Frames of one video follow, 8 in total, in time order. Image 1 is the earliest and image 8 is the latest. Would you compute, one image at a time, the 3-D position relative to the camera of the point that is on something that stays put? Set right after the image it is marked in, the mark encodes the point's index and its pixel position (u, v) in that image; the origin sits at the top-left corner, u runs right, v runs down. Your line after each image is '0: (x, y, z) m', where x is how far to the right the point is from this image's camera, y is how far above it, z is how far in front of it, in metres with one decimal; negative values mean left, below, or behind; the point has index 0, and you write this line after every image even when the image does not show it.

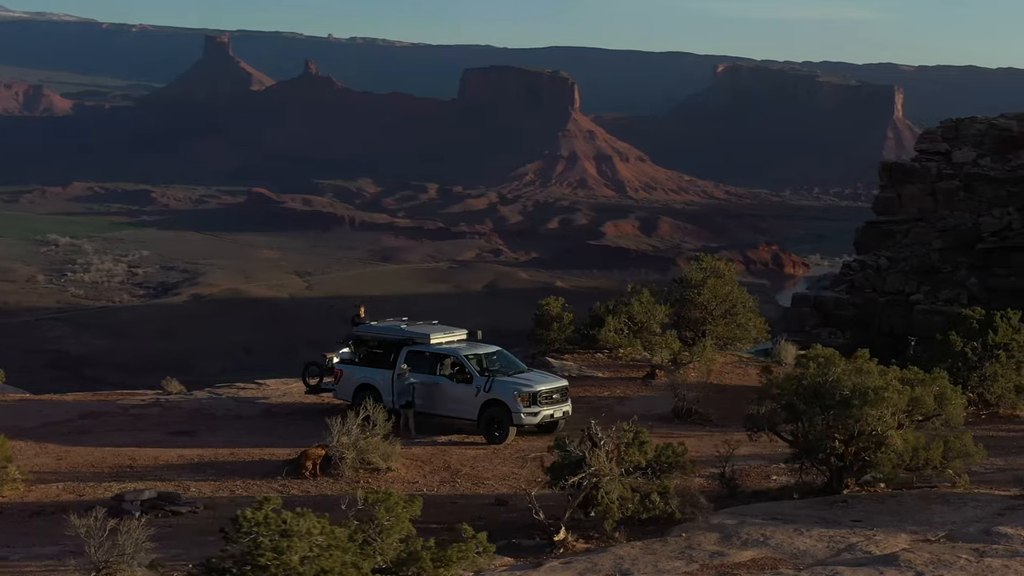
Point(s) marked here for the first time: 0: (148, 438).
0: (-2.9, -1.2, +14.3) m
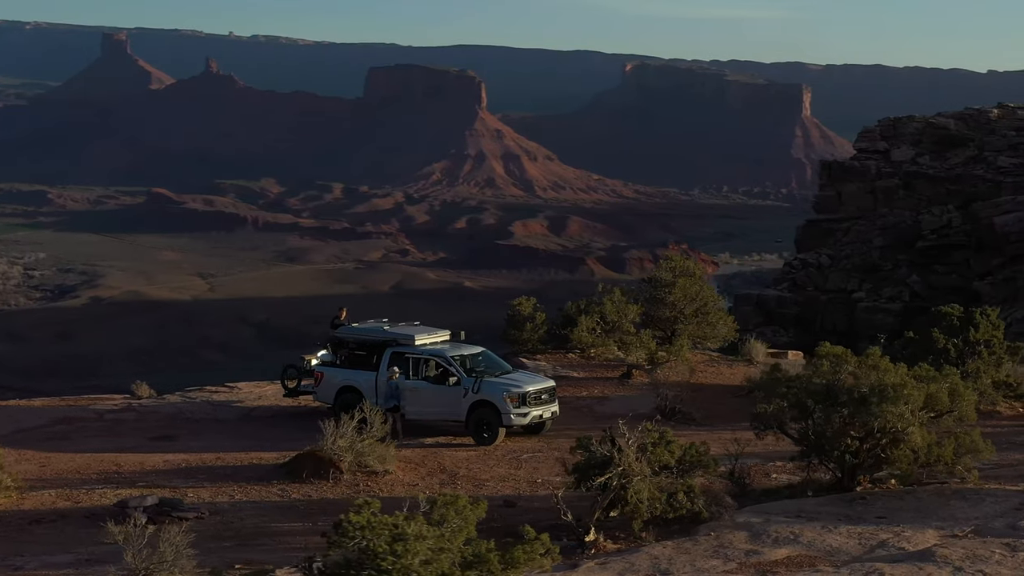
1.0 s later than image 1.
0: (-3.0, -1.2, +14.1) m
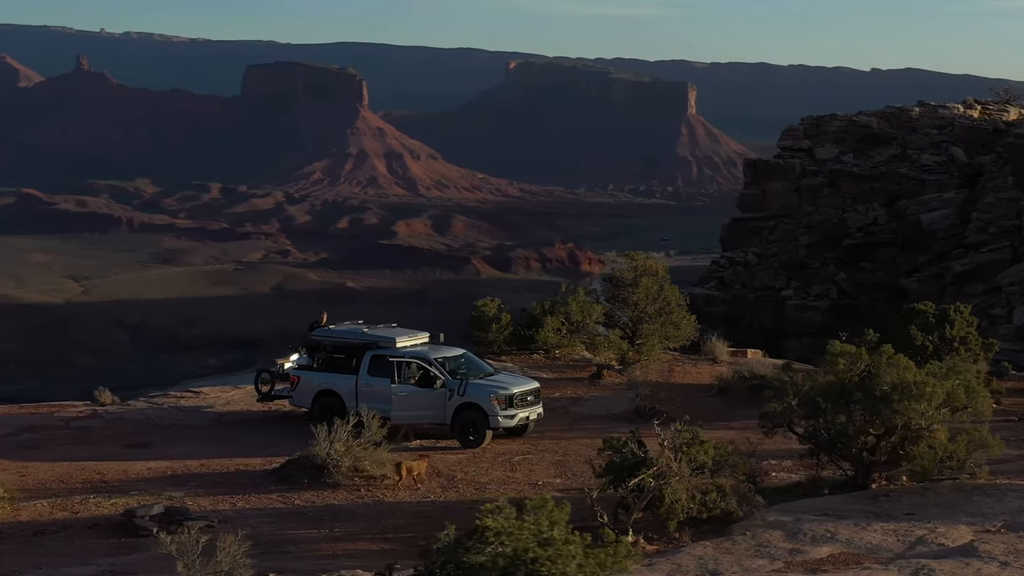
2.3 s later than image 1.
0: (-3.2, -1.2, +13.8) m
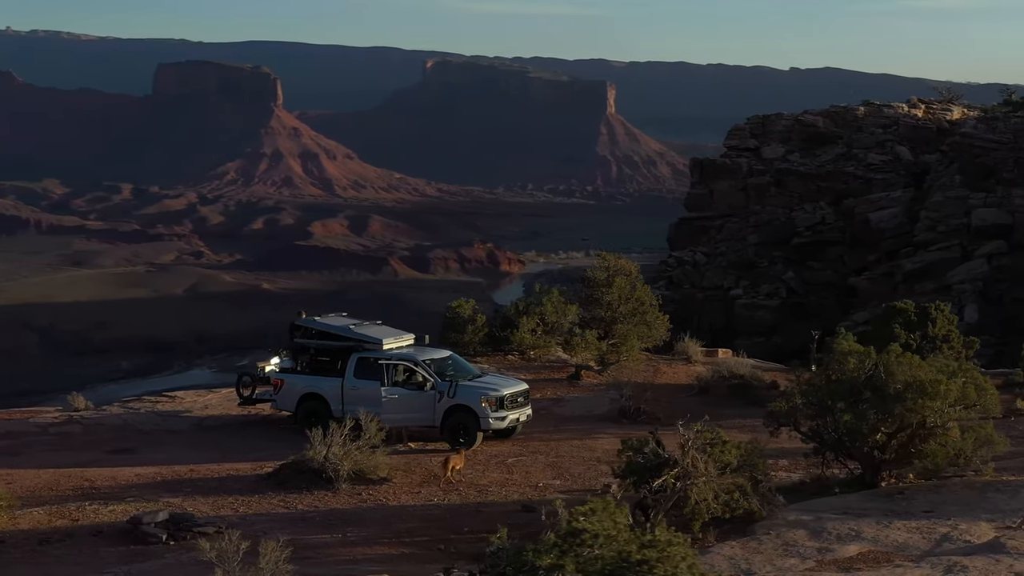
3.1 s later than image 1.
0: (-3.2, -1.3, +13.7) m
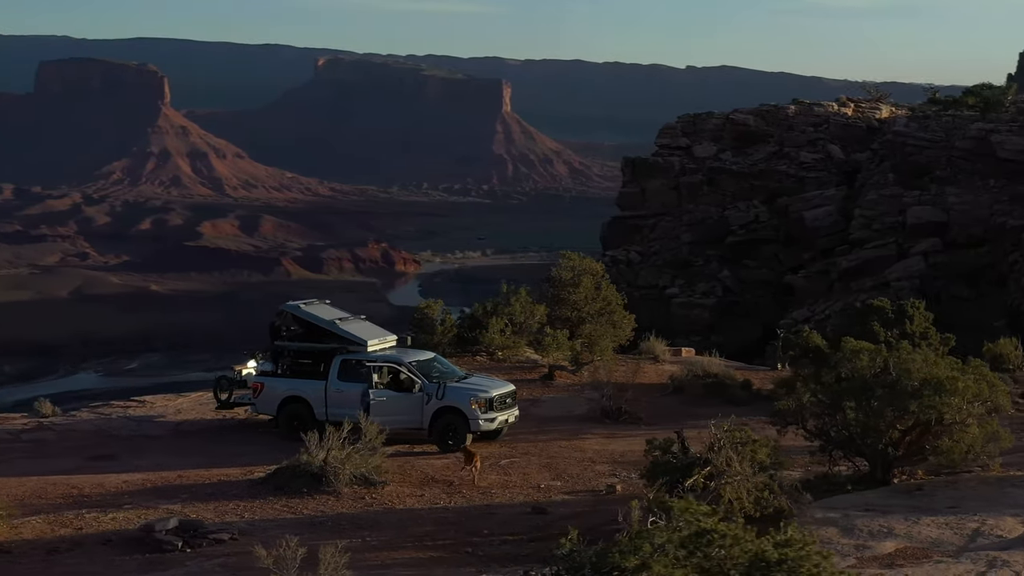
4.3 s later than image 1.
0: (-3.3, -1.3, +13.4) m
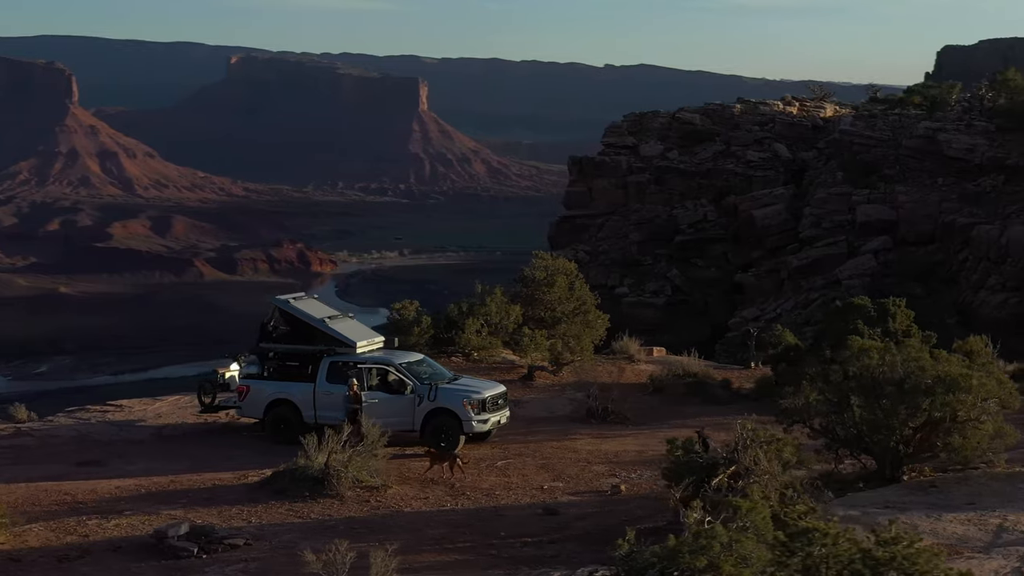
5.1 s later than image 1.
0: (-3.4, -1.3, +13.2) m
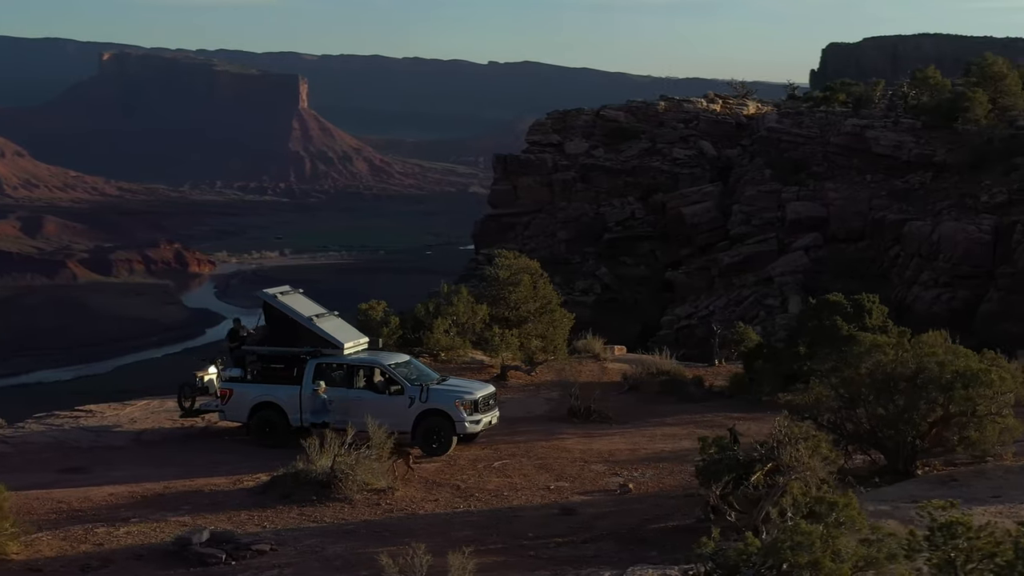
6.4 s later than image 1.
0: (-3.4, -1.4, +12.9) m
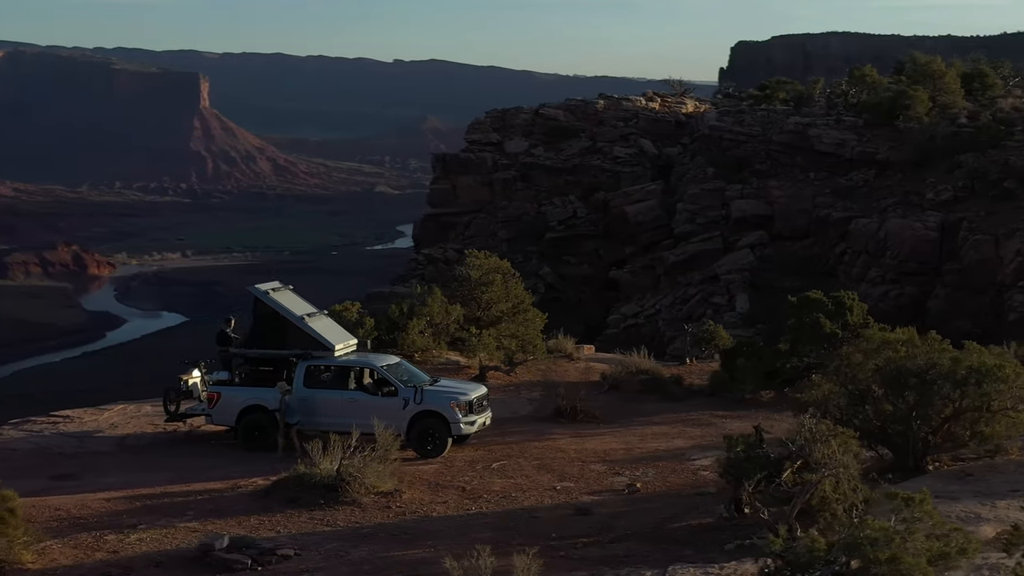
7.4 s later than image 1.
0: (-3.4, -1.4, +12.7) m
